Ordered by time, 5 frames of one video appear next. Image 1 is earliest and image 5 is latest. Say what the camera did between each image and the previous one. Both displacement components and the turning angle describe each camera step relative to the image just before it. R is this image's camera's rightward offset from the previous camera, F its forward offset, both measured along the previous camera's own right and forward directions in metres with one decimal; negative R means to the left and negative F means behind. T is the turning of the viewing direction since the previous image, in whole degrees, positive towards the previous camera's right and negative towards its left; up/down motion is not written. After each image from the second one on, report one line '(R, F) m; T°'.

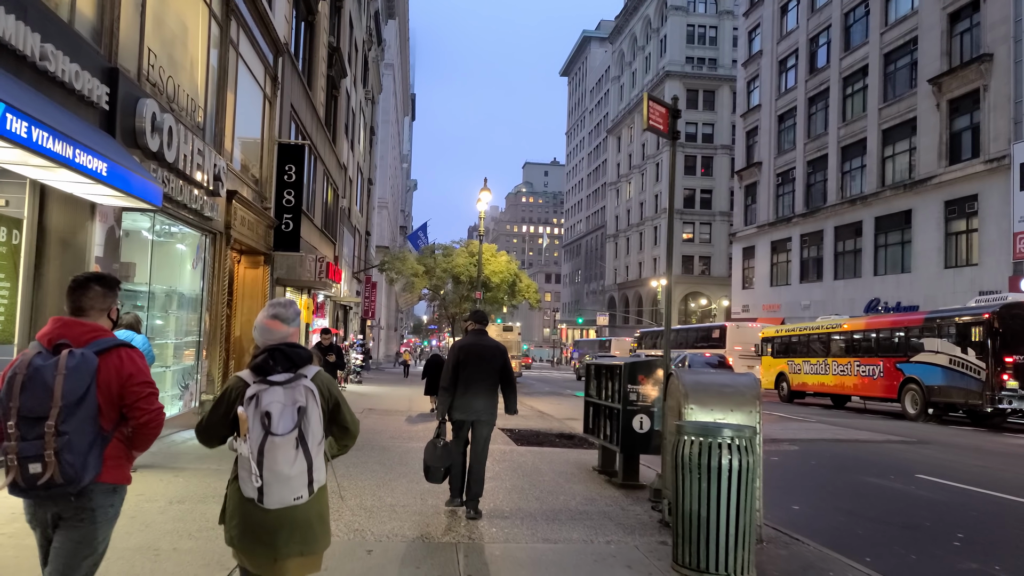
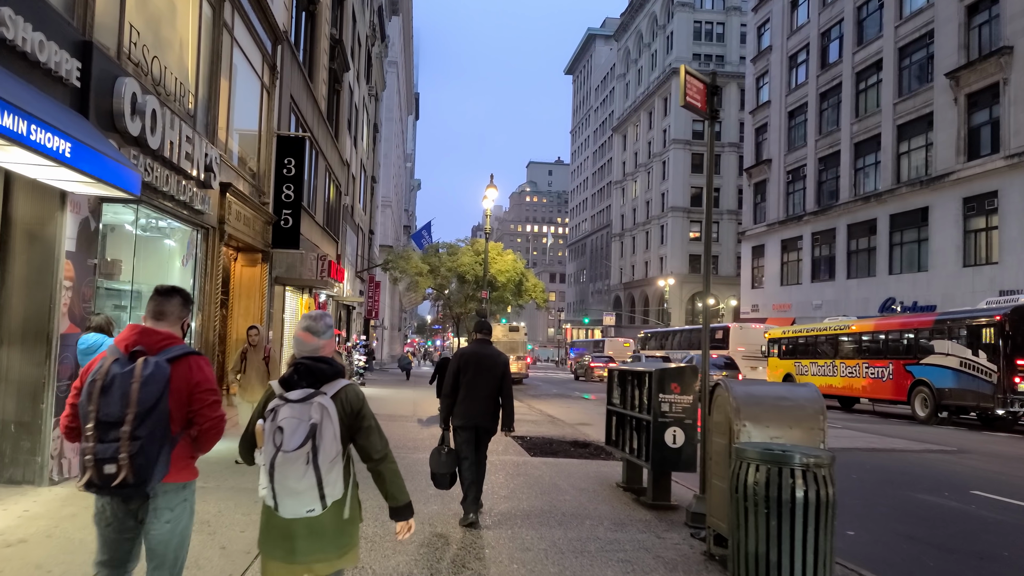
(-0.1, +0.8) m; 0°
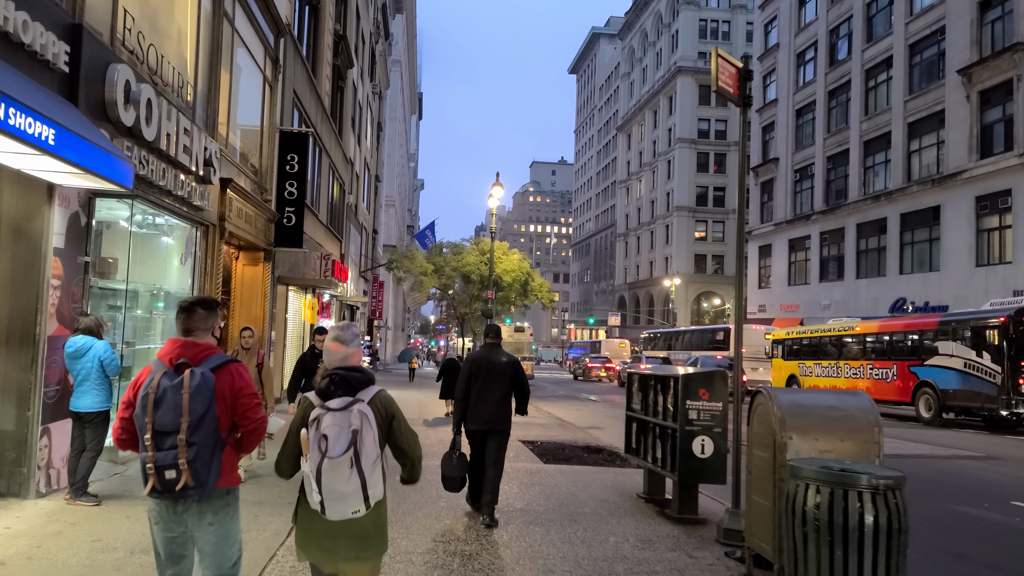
(-0.1, +0.4) m; 0°
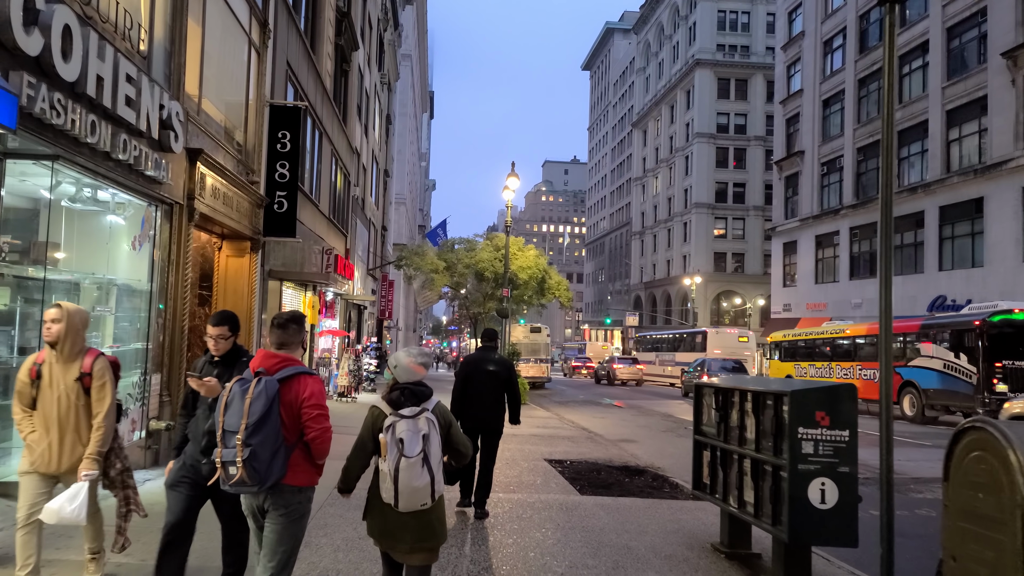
(-0.2, +1.8) m; -1°
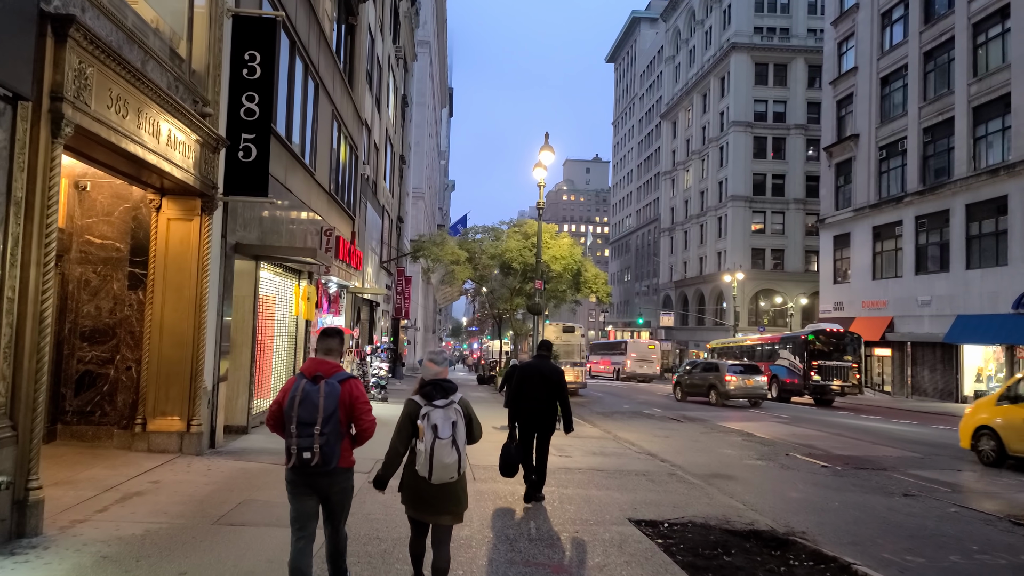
(-0.5, +3.7) m; -2°
